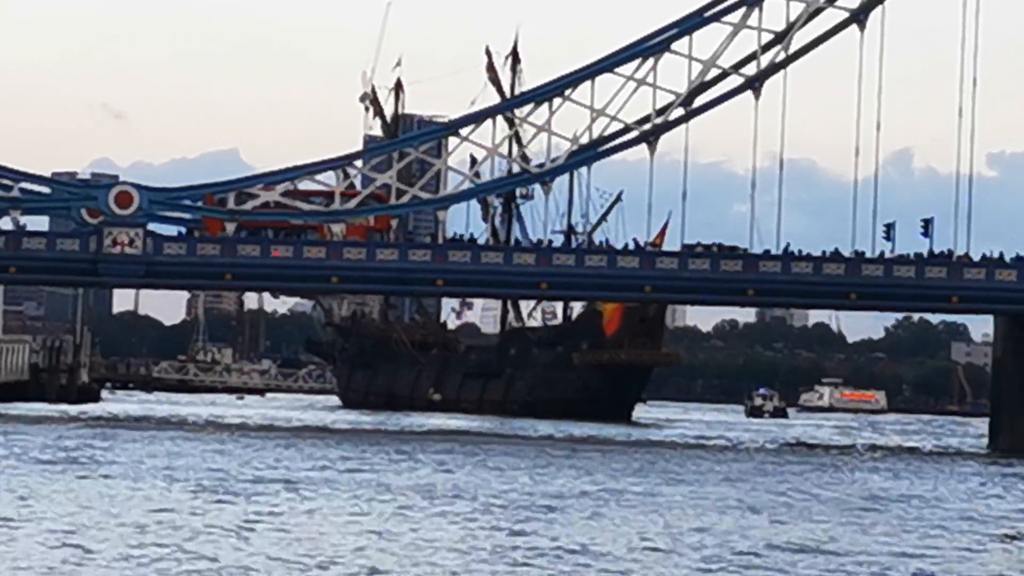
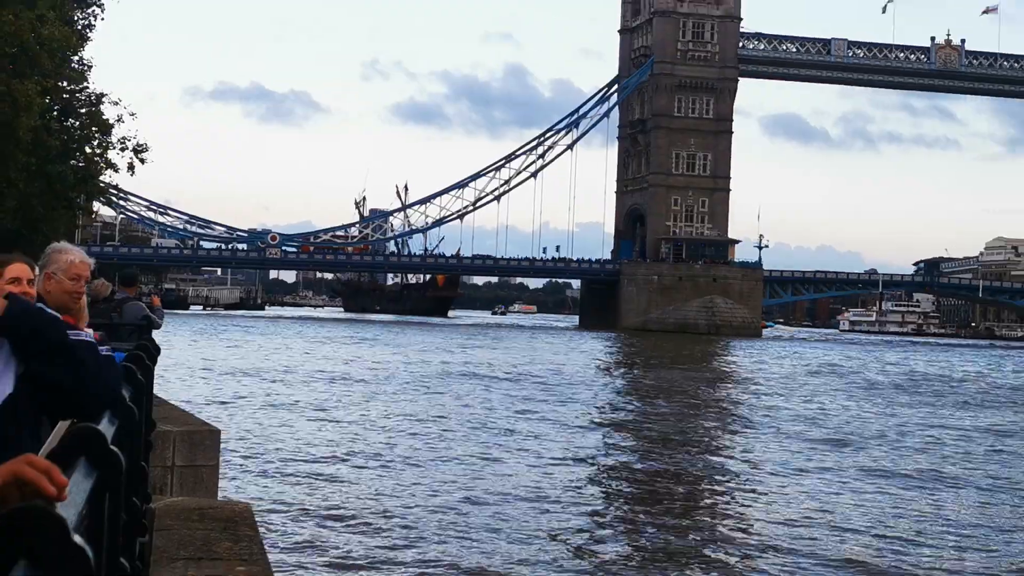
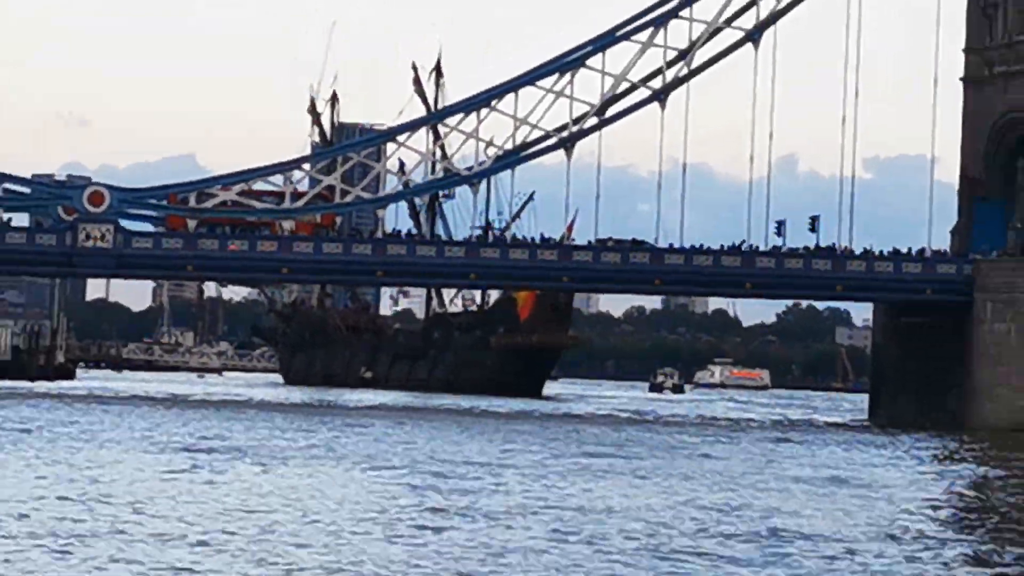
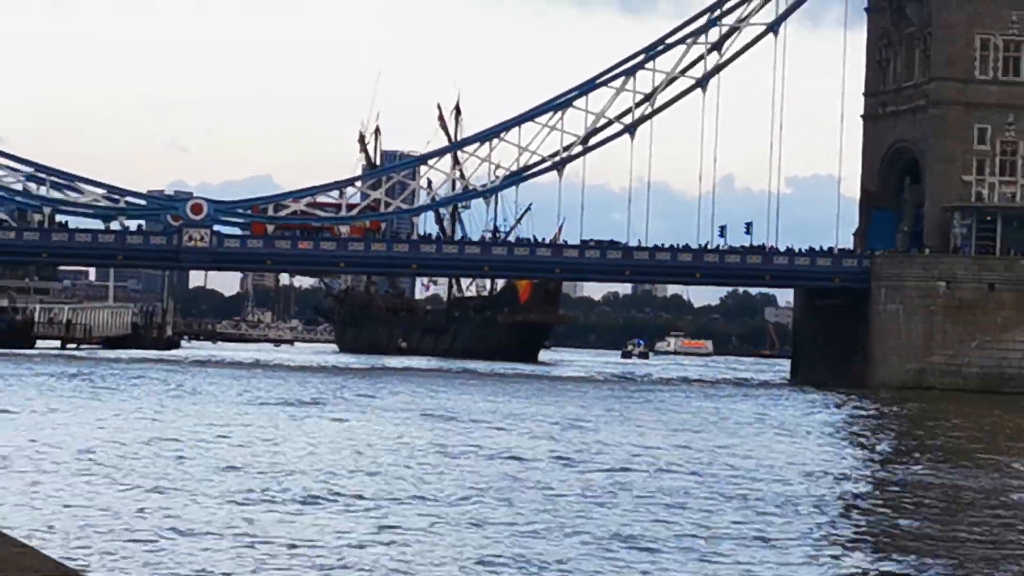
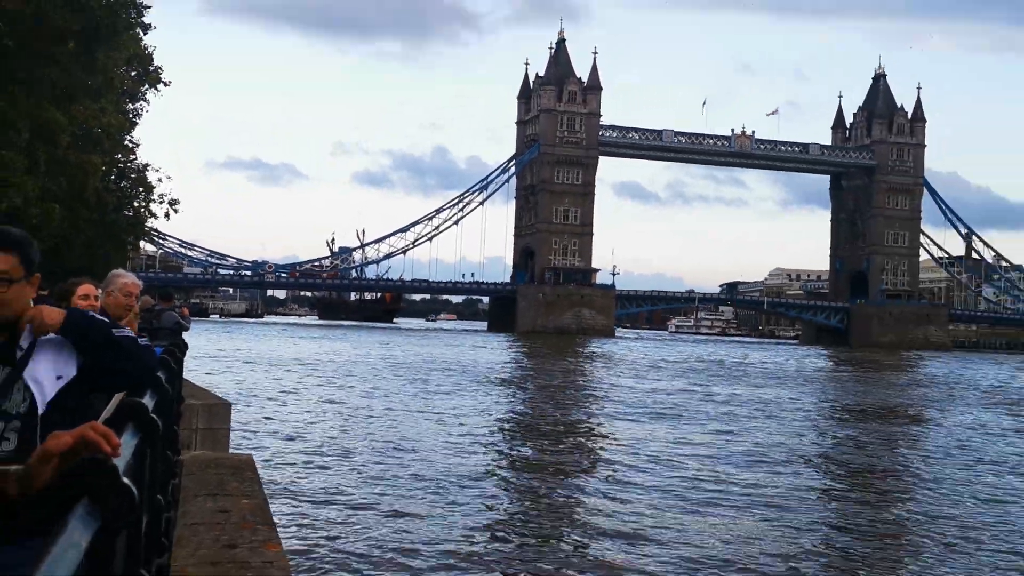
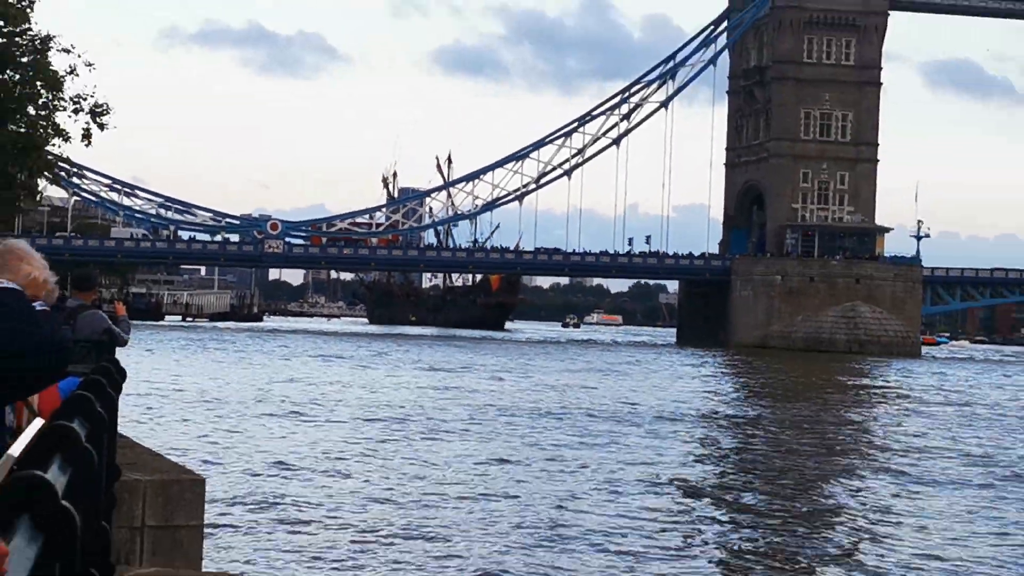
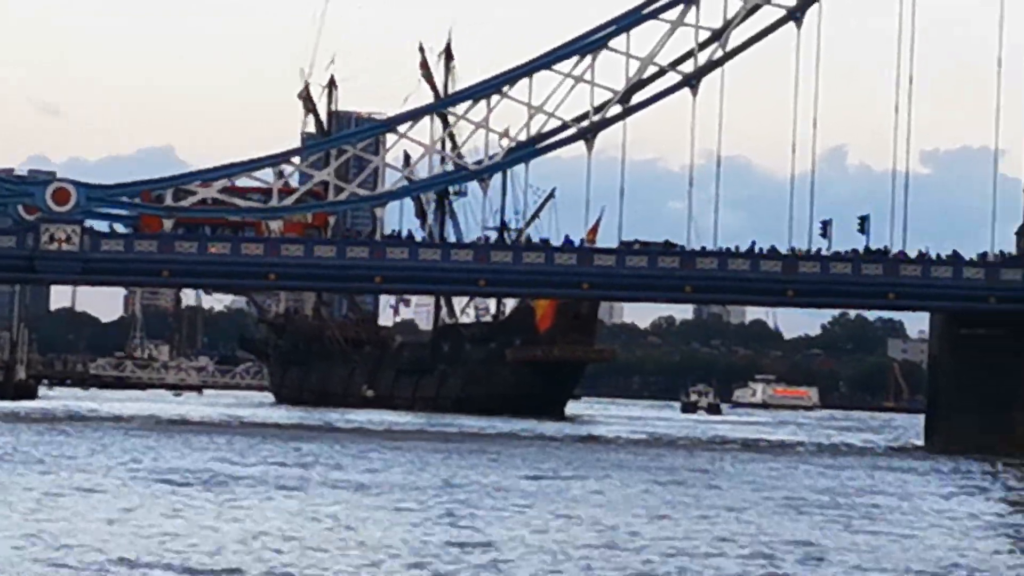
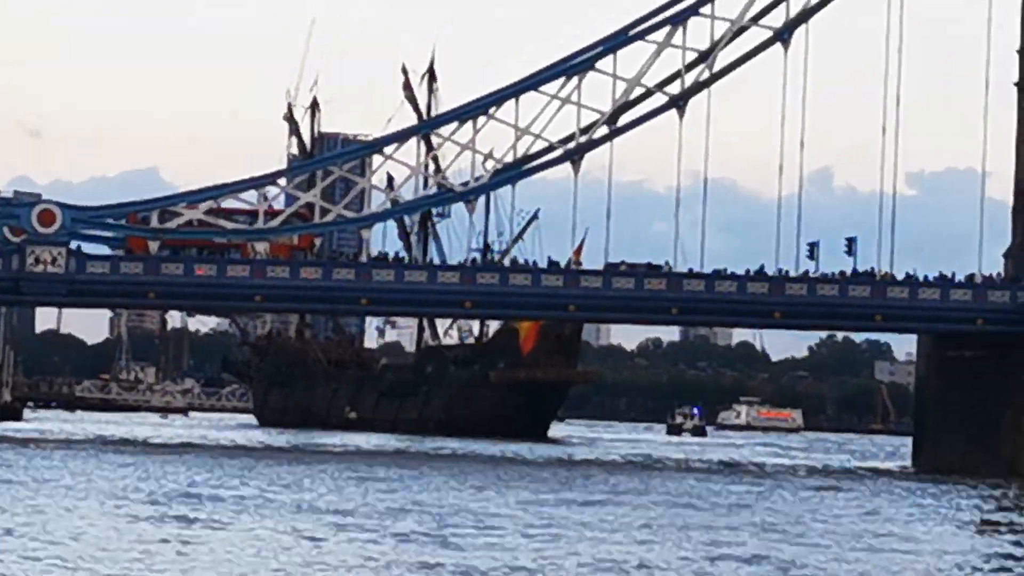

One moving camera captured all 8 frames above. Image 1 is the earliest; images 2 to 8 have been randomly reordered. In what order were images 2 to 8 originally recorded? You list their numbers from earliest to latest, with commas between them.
7, 8, 3, 4, 6, 2, 5
